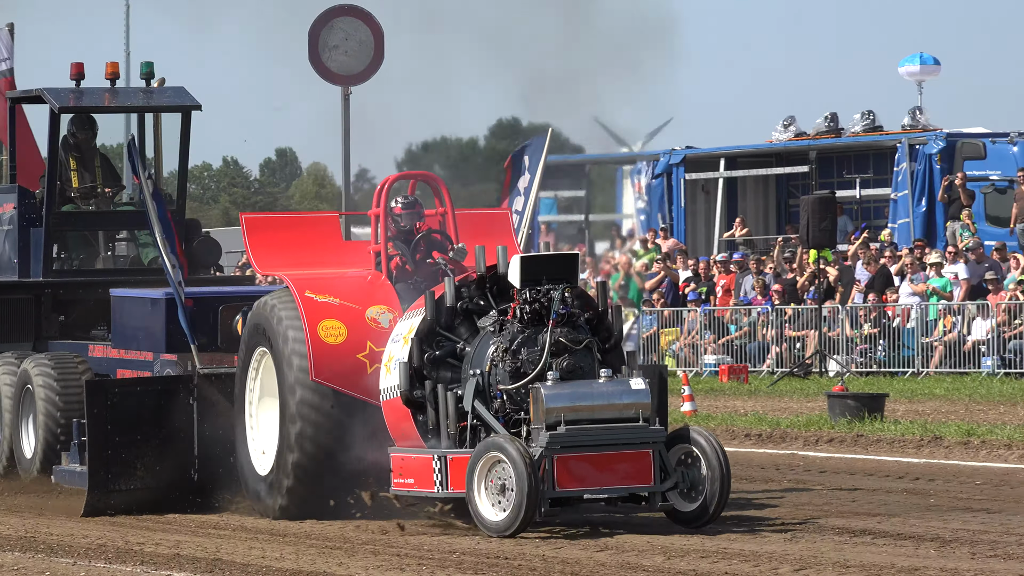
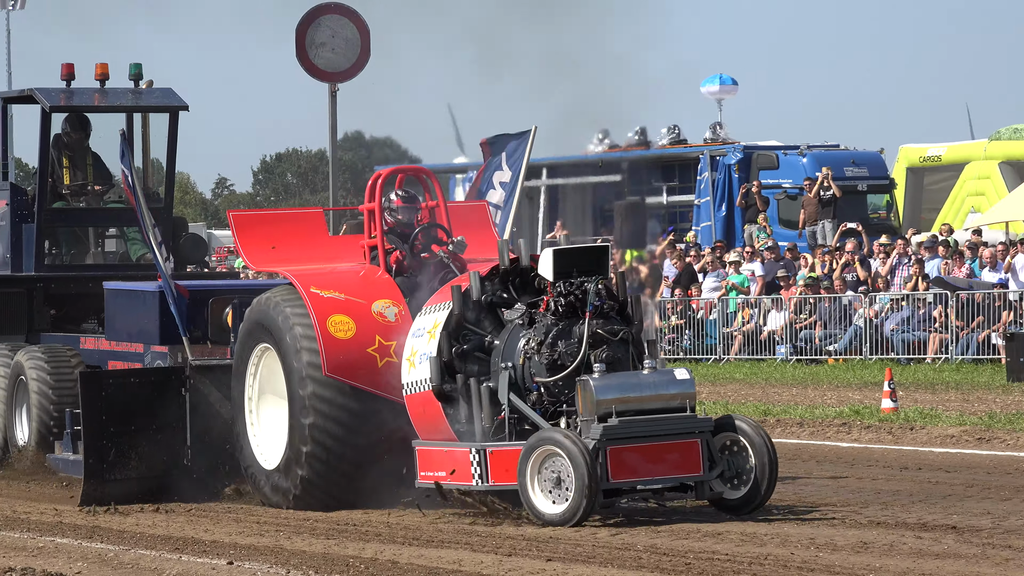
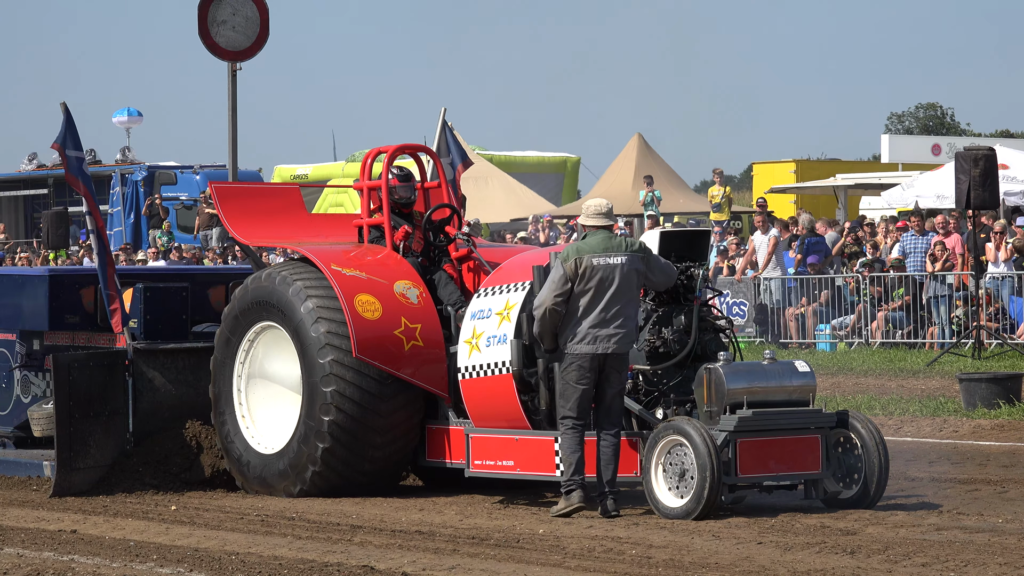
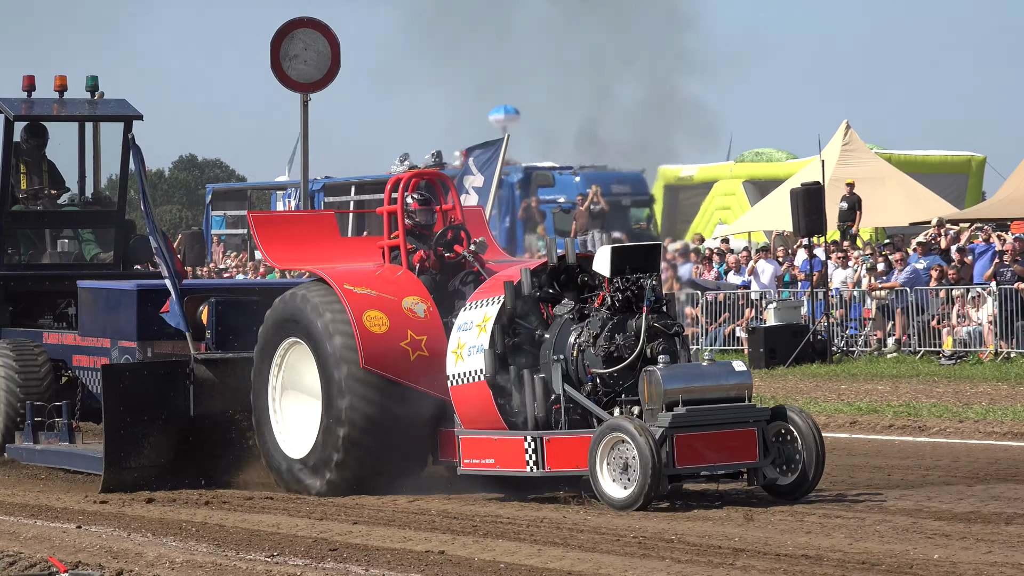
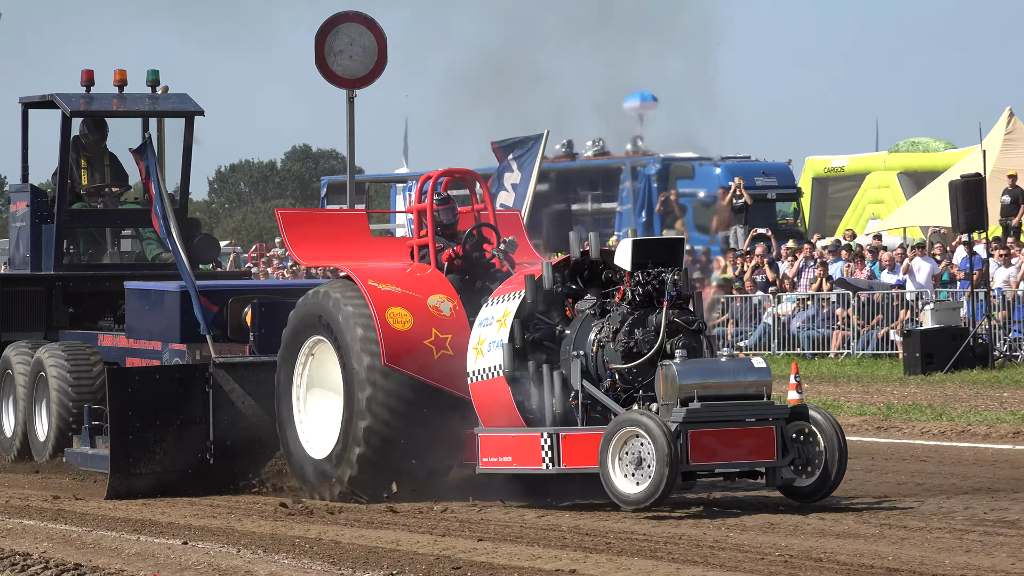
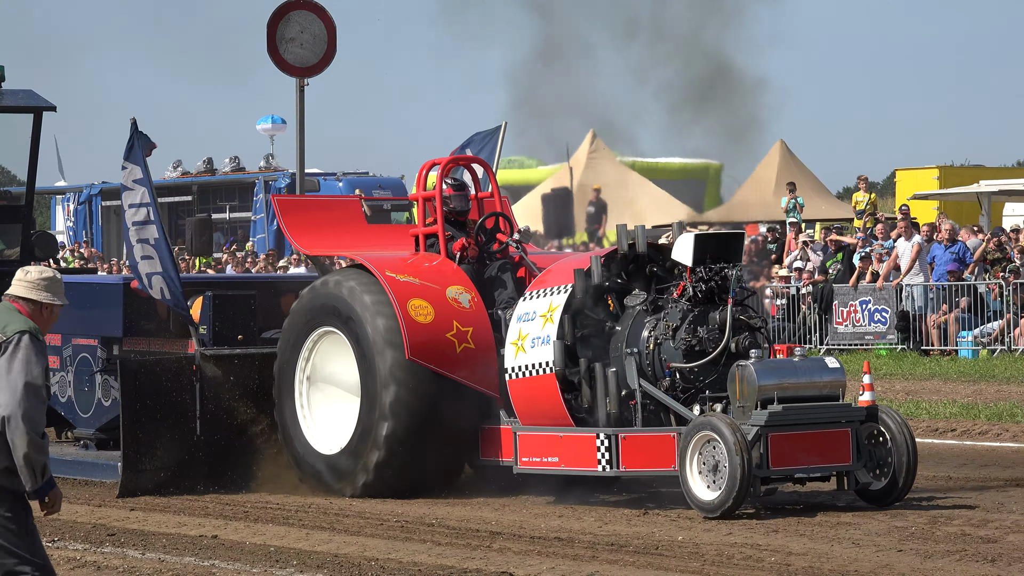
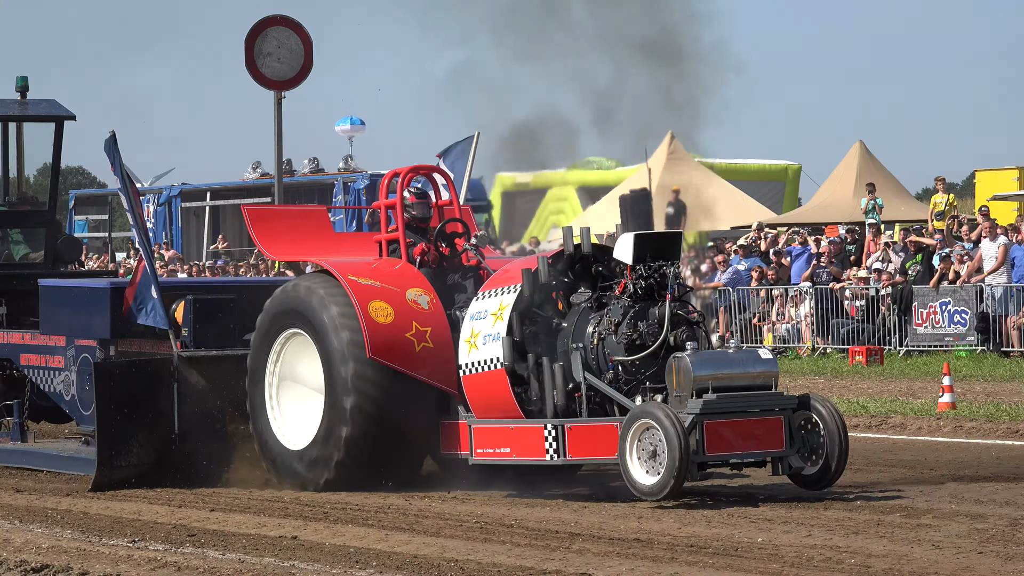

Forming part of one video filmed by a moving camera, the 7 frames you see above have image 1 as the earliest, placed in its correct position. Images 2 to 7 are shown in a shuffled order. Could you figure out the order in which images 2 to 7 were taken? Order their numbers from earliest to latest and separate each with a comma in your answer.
2, 5, 4, 7, 6, 3
